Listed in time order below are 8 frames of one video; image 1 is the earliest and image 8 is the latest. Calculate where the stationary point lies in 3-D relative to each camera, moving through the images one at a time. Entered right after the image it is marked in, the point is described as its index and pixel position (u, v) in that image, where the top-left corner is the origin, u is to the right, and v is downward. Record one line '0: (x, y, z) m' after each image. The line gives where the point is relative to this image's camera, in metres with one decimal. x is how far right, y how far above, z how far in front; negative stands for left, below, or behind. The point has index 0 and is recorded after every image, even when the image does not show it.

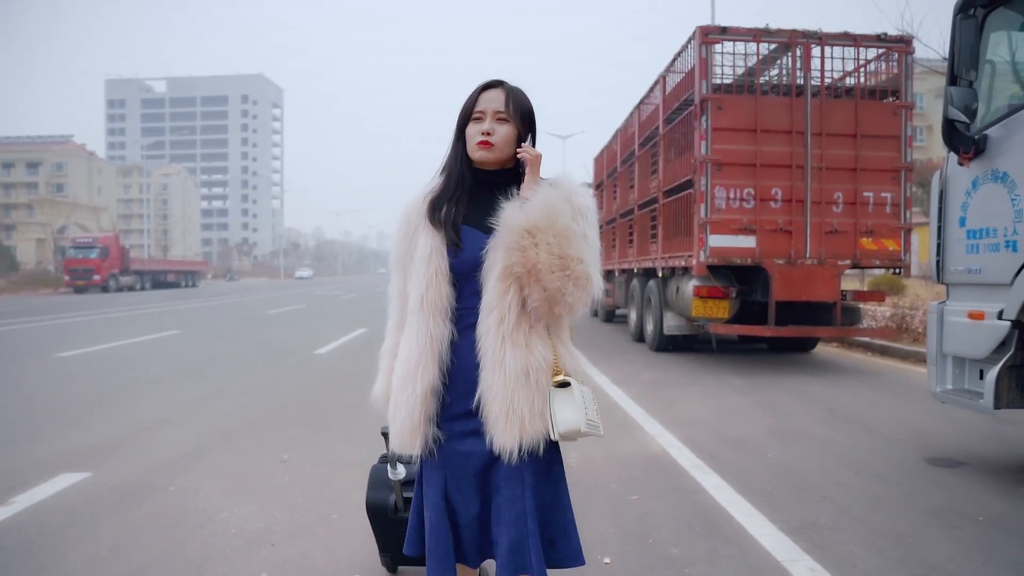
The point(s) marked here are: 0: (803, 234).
0: (+3.2, +0.6, +7.7) m
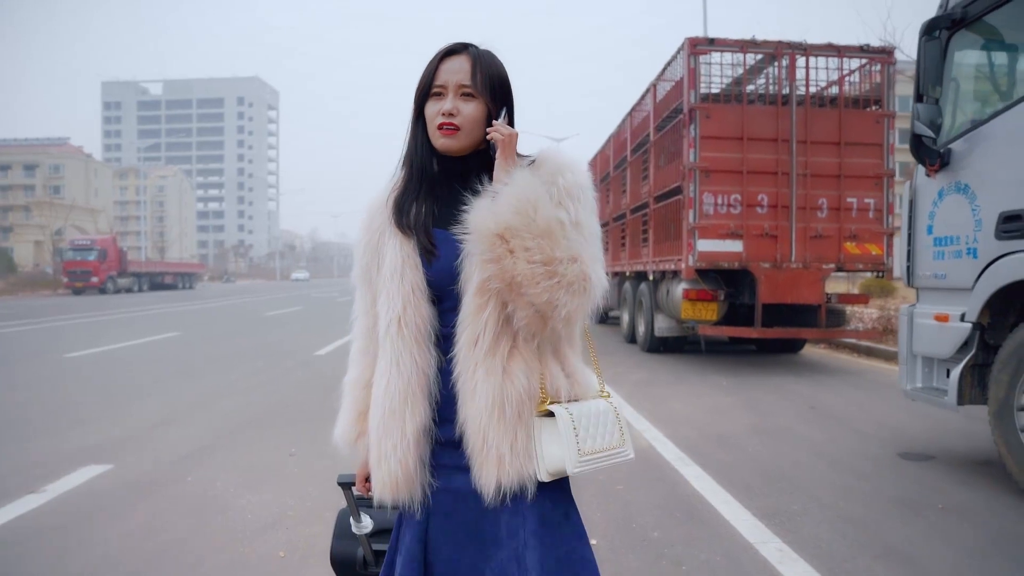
0: (+3.2, +0.6, +8.0) m
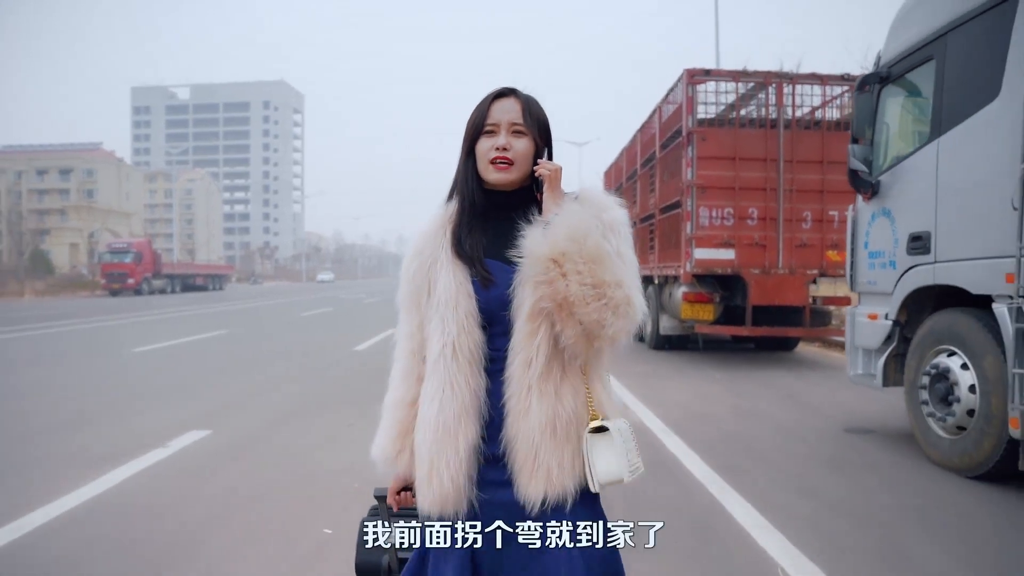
0: (+3.4, +0.5, +9.0) m
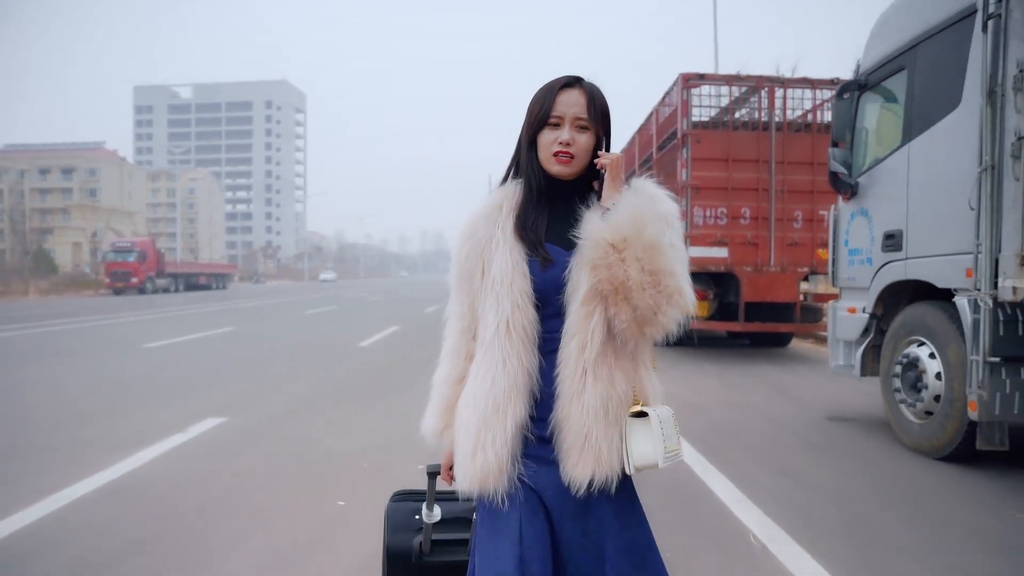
0: (+3.4, +0.5, +9.3) m
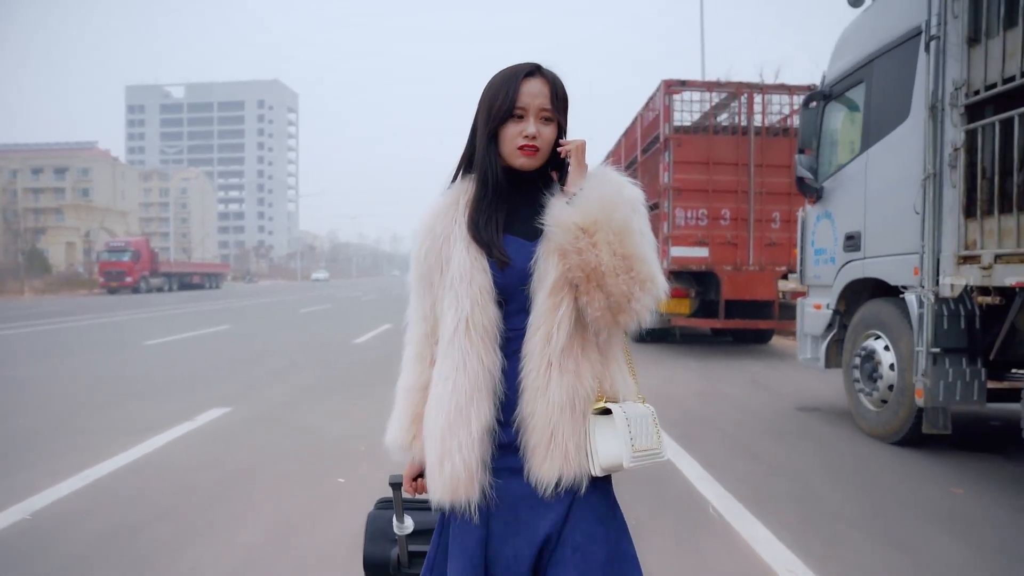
0: (+3.3, +0.6, +9.7) m
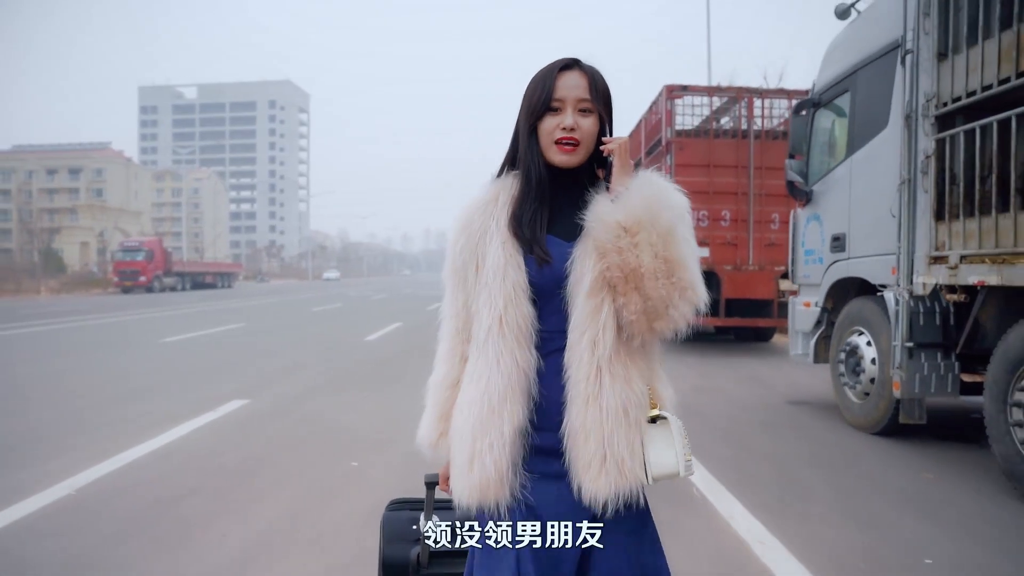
0: (+3.3, +0.6, +9.9) m
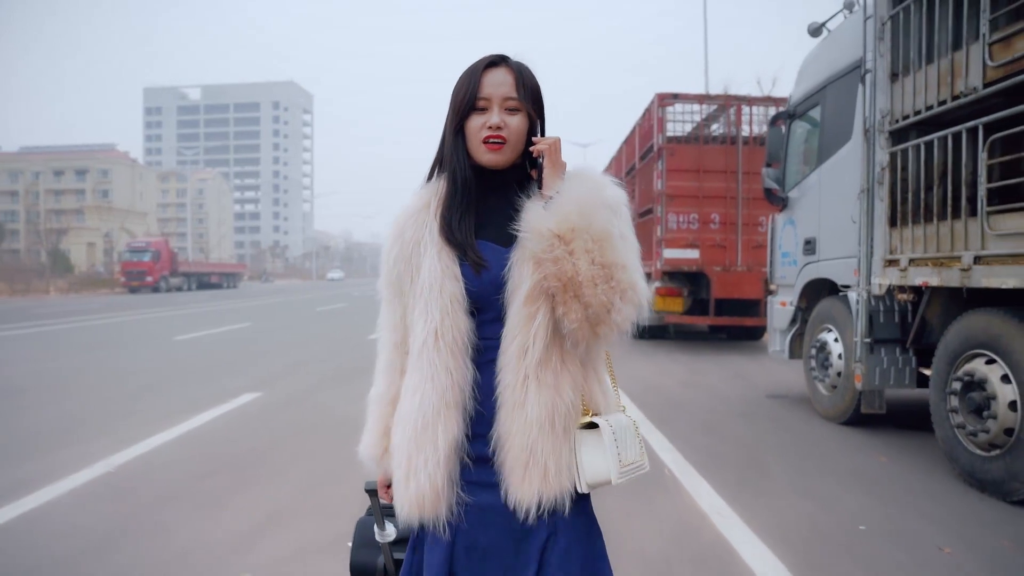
0: (+3.3, +0.6, +10.3) m
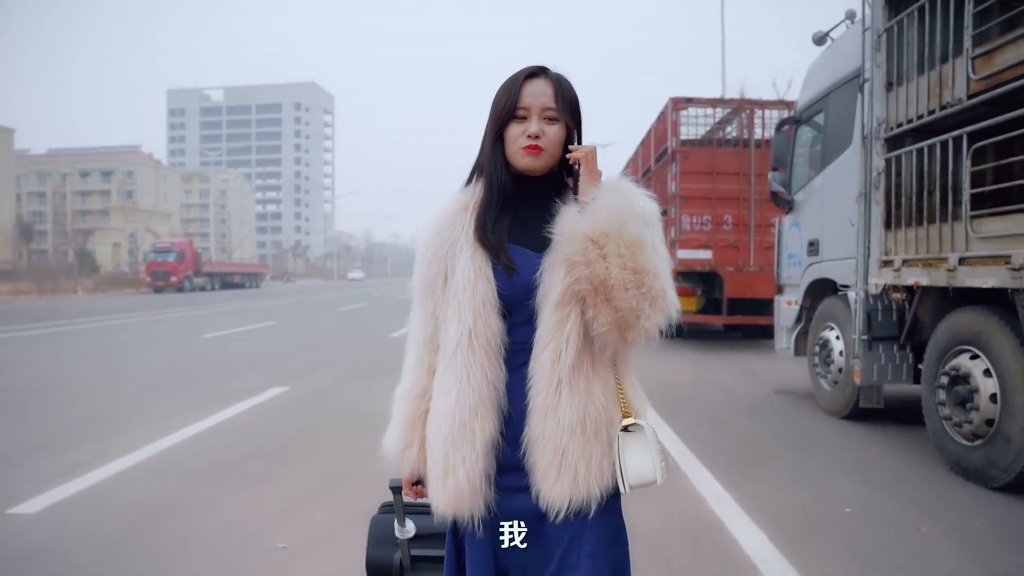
0: (+3.6, +0.6, +10.5) m
